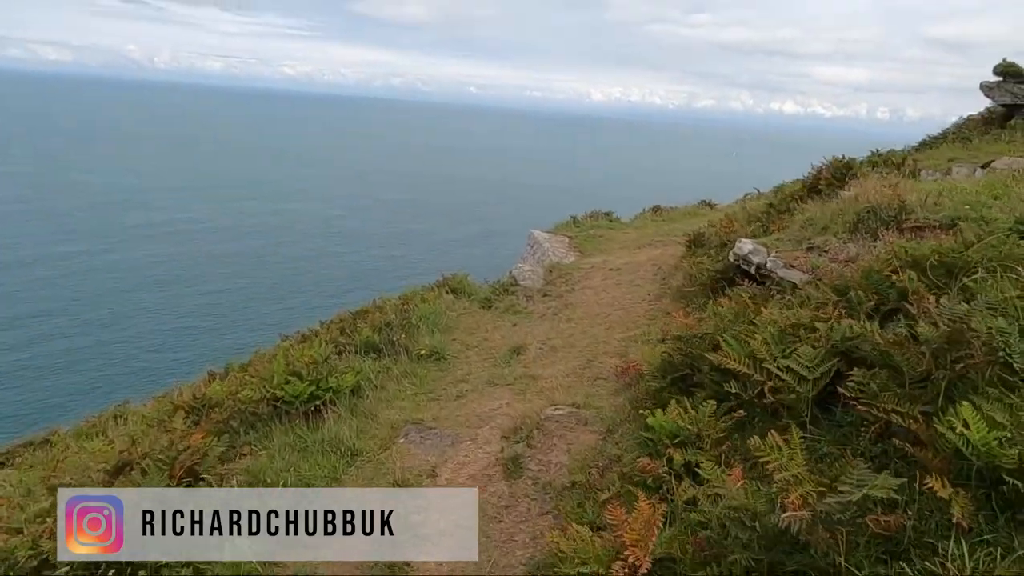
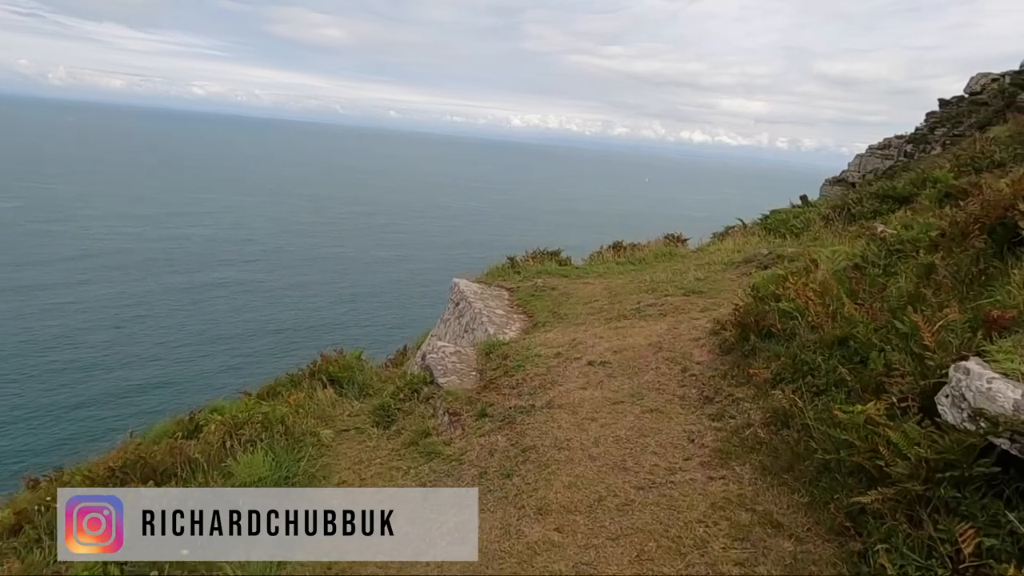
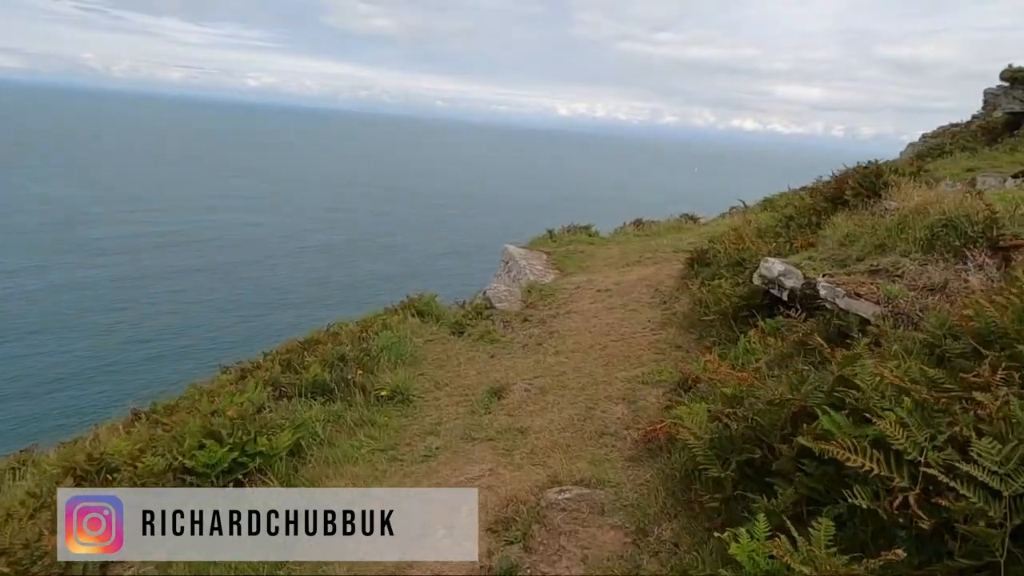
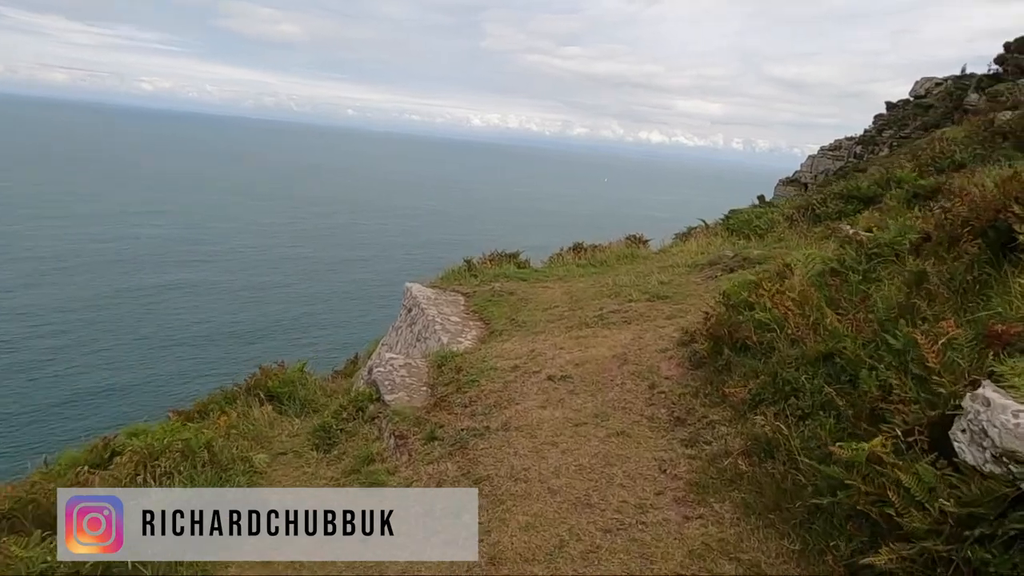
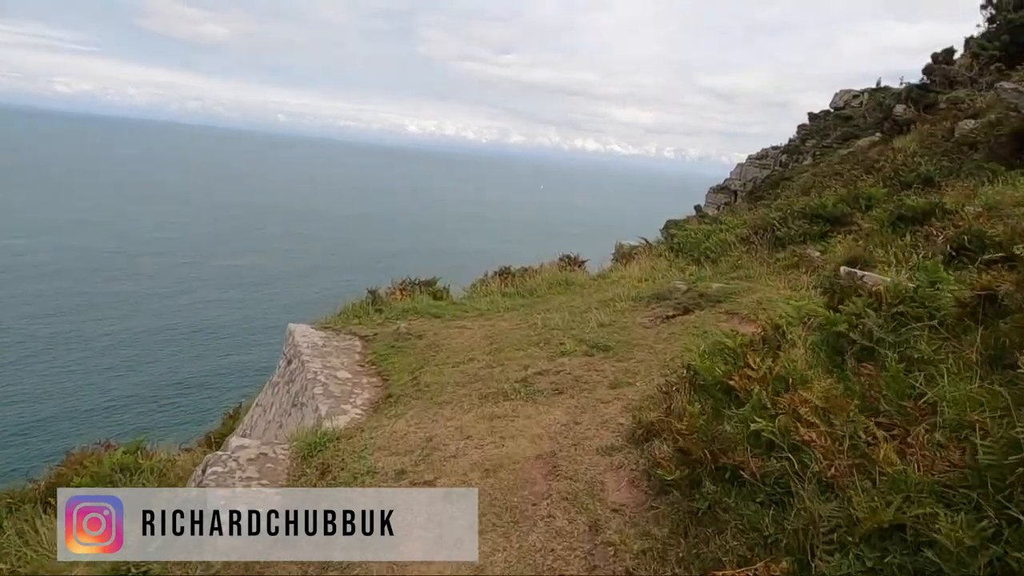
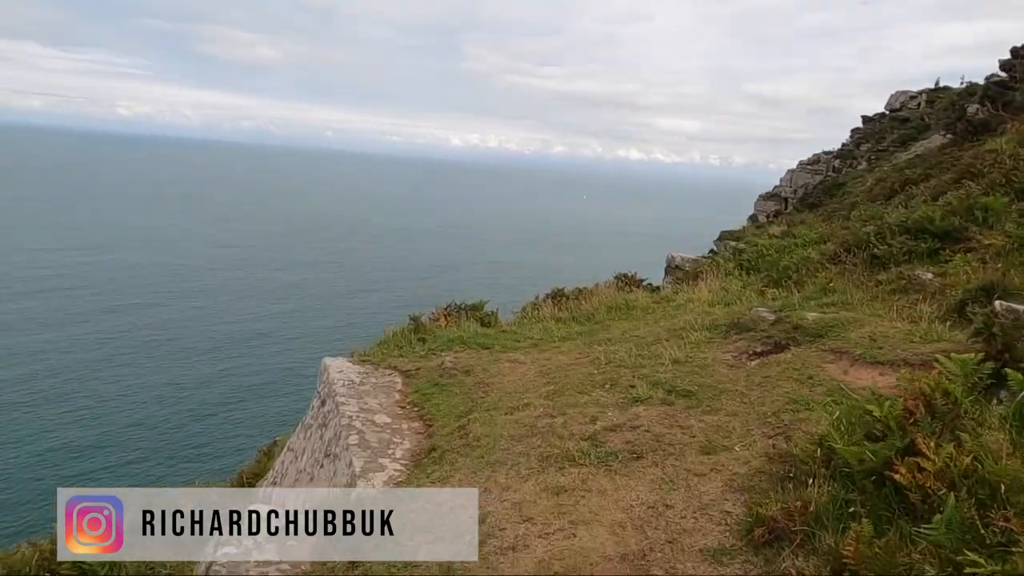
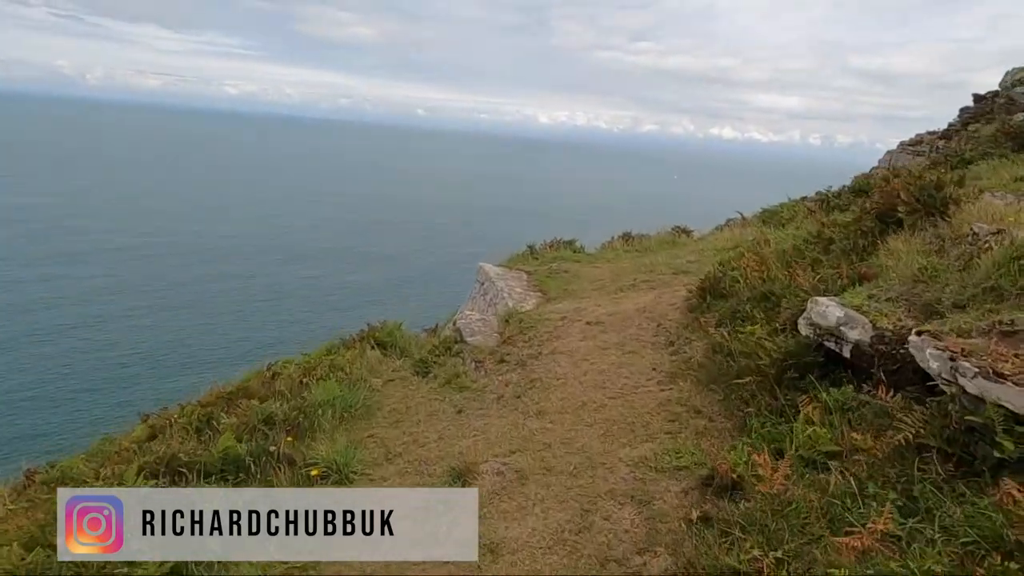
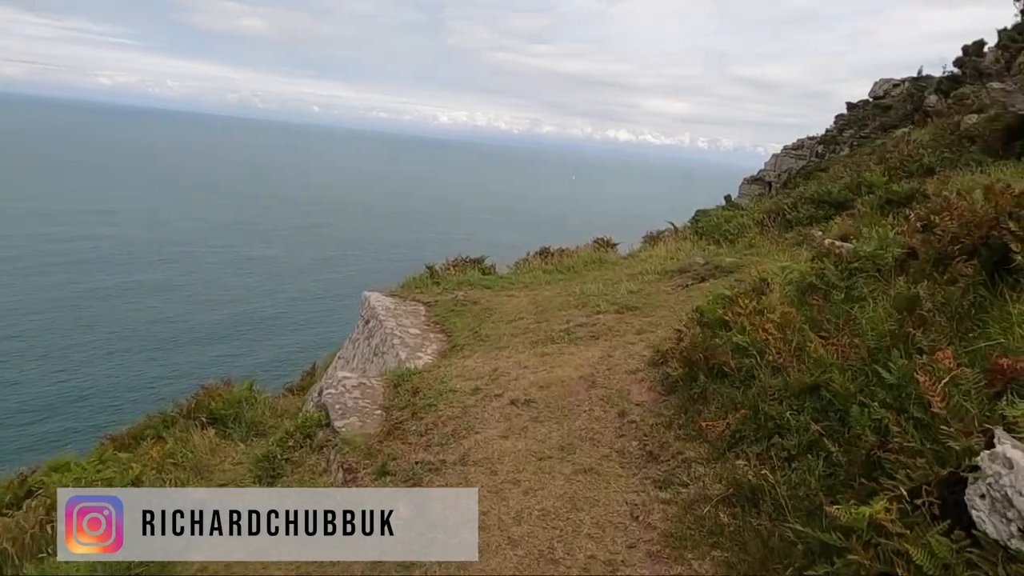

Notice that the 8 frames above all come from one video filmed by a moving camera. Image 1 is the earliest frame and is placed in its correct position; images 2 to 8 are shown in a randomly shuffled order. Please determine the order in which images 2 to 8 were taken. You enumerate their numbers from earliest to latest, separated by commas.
3, 7, 2, 4, 8, 5, 6
